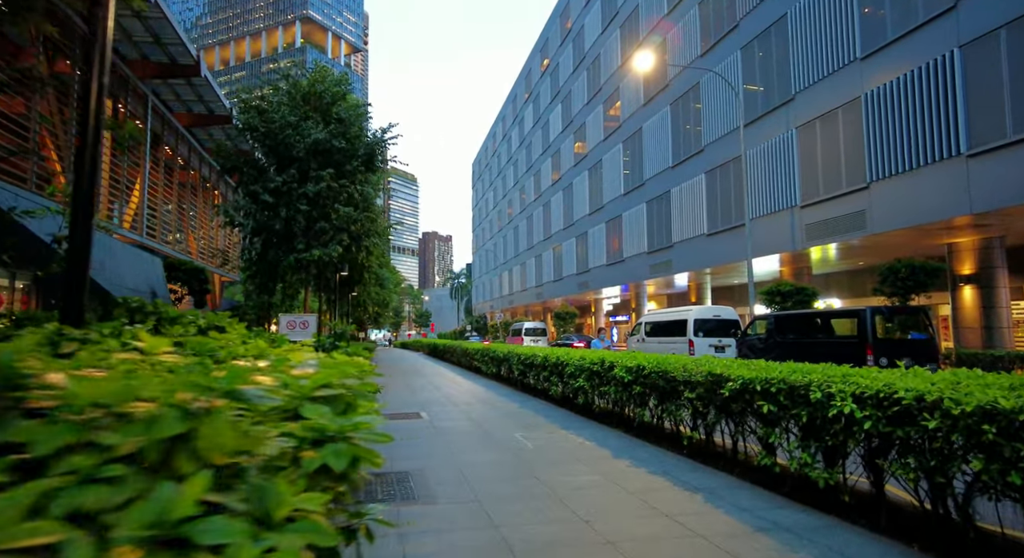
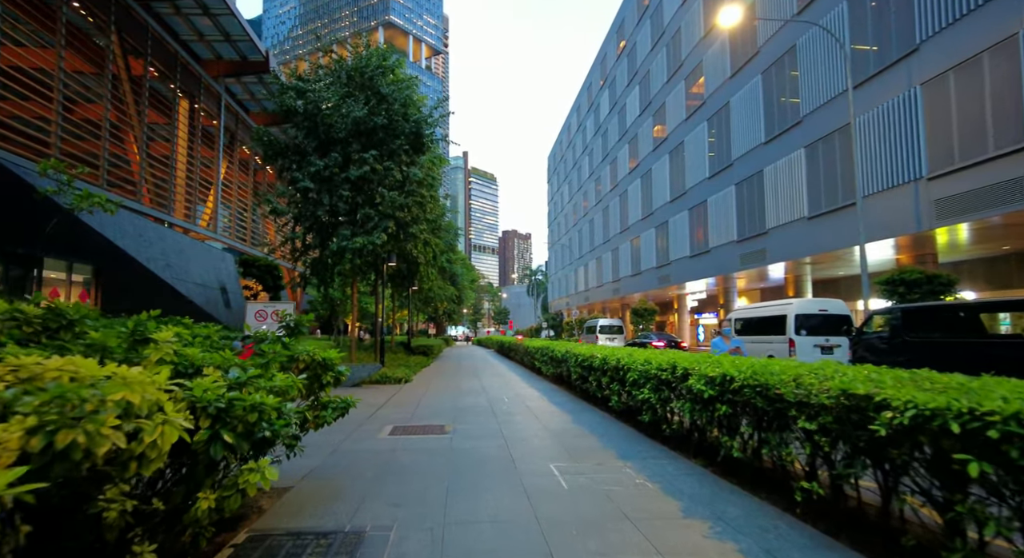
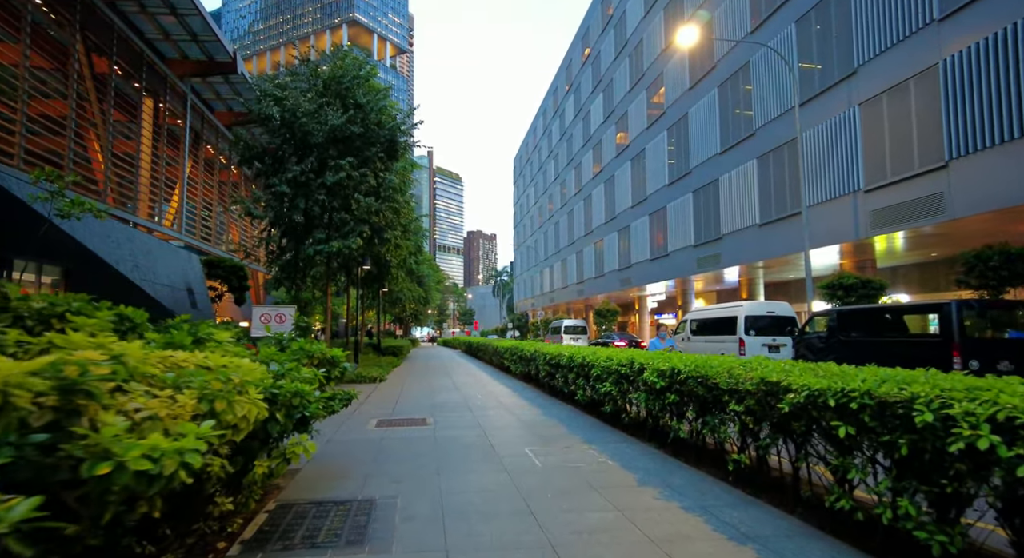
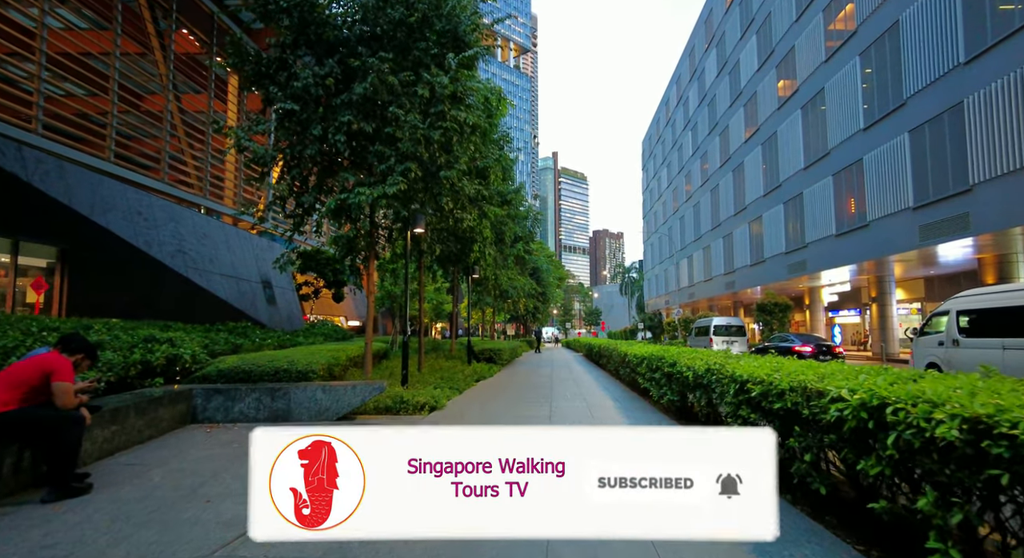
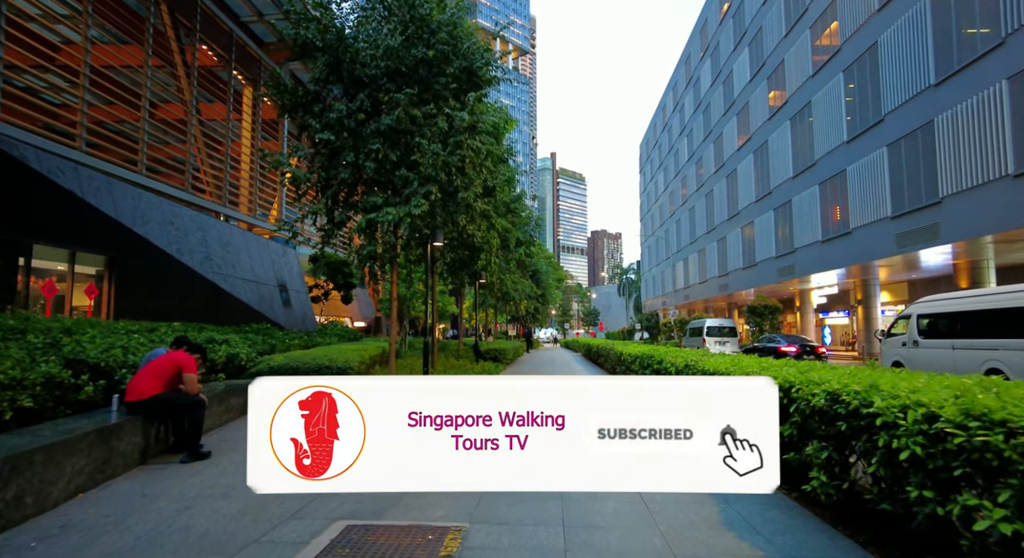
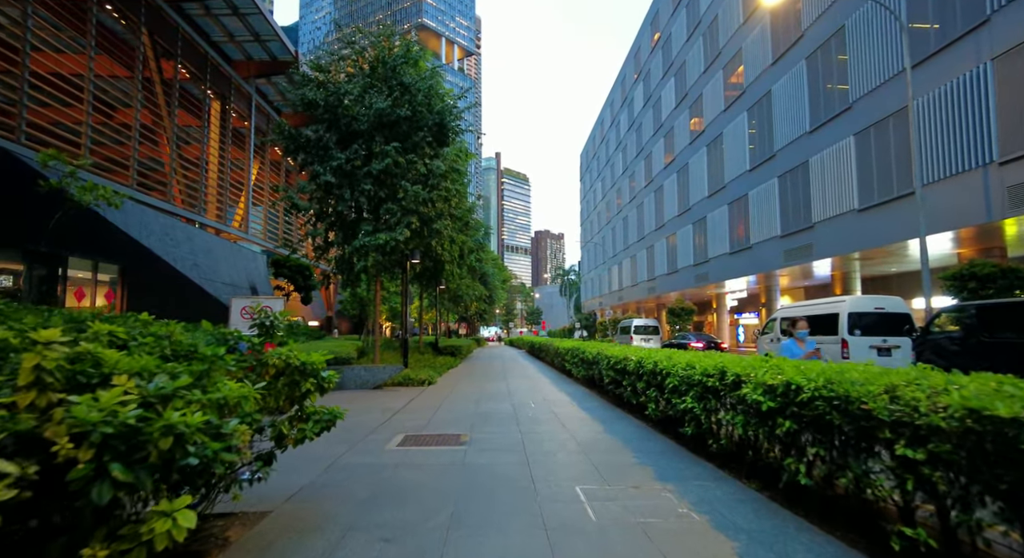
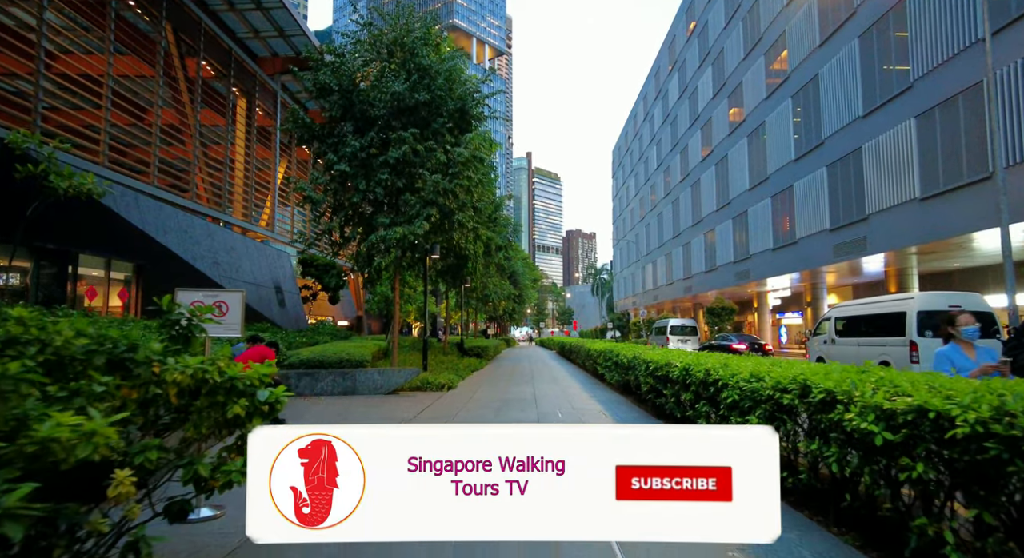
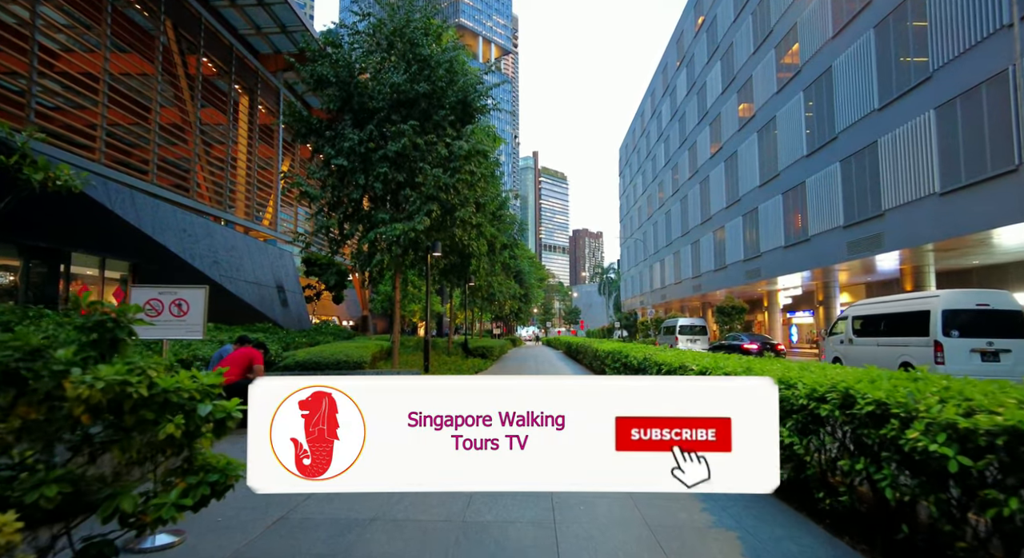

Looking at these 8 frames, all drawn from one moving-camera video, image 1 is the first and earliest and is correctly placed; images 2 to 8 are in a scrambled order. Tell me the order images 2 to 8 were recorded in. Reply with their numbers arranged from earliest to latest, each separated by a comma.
3, 2, 6, 7, 8, 5, 4
